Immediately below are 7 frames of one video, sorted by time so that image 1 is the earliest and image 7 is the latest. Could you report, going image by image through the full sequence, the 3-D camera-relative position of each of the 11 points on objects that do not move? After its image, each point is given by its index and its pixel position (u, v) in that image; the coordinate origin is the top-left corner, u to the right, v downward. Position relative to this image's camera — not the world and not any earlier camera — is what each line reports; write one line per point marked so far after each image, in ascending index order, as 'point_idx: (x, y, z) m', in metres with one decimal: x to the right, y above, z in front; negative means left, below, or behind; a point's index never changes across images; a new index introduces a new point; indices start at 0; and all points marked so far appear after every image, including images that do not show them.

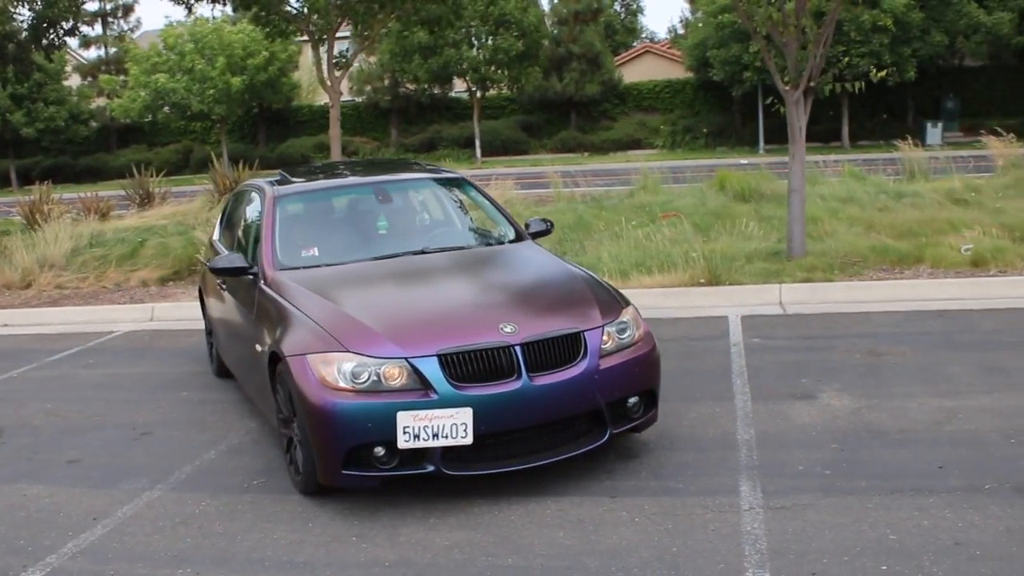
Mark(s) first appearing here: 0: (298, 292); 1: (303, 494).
0: (-1.2, 0.0, +5.2) m
1: (-1.0, -1.0, +4.7) m
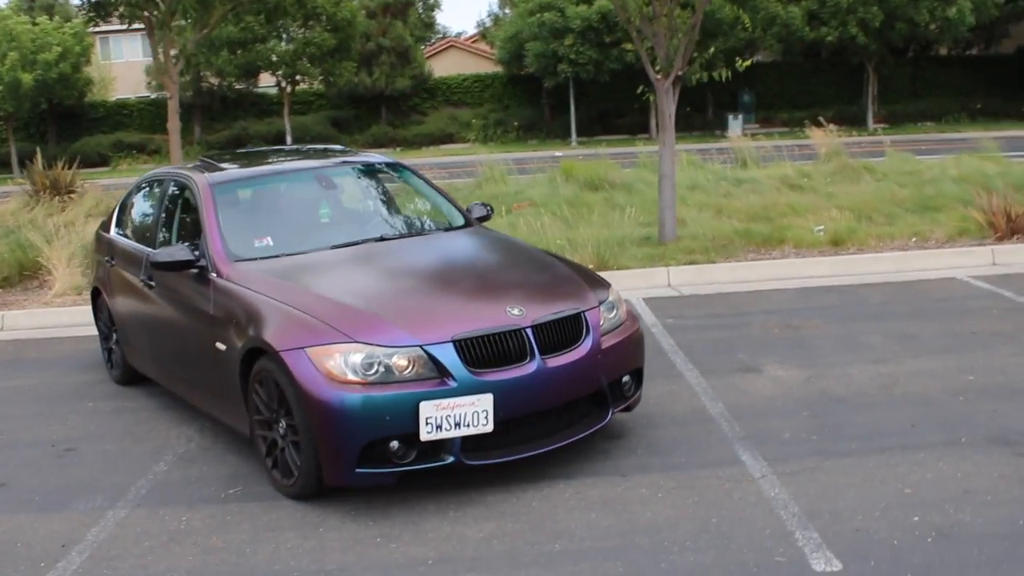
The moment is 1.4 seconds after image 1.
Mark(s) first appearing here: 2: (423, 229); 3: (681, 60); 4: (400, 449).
0: (-1.3, 0.0, +4.9) m
1: (-1.0, -1.0, +4.4) m
2: (-0.5, +0.3, +5.9) m
3: (+2.0, +2.8, +12.1) m
4: (-0.5, -0.7, +4.1) m
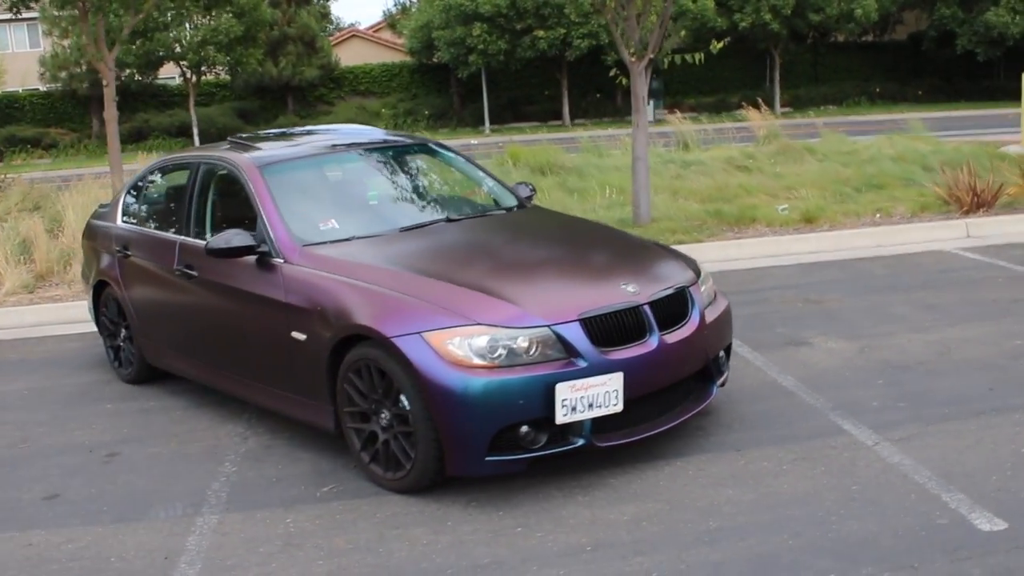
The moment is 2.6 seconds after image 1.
0: (-0.8, +0.1, +4.6) m
1: (-0.4, -0.9, +4.2) m
2: (-0.2, +0.5, +5.7) m
3: (+1.7, +3.1, +12.1) m
4: (+0.1, -0.6, +4.0) m
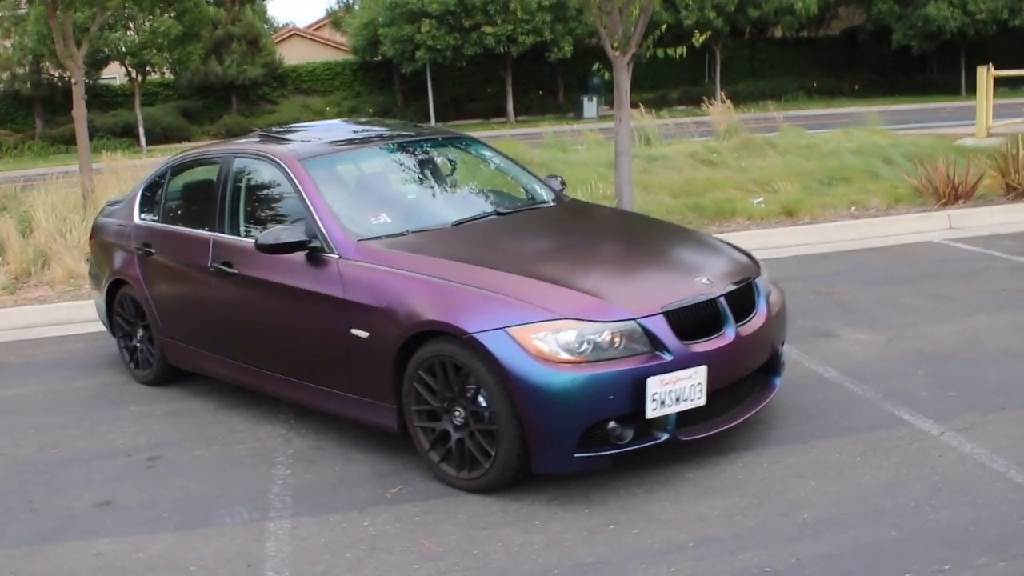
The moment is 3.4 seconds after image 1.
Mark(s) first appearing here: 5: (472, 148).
0: (-0.5, +0.1, +4.5) m
1: (-0.1, -0.9, +4.2) m
2: (+0.1, +0.5, +5.7) m
3: (+1.5, +3.1, +12.2) m
4: (+0.4, -0.6, +3.9) m
5: (-0.2, +0.9, +6.1) m
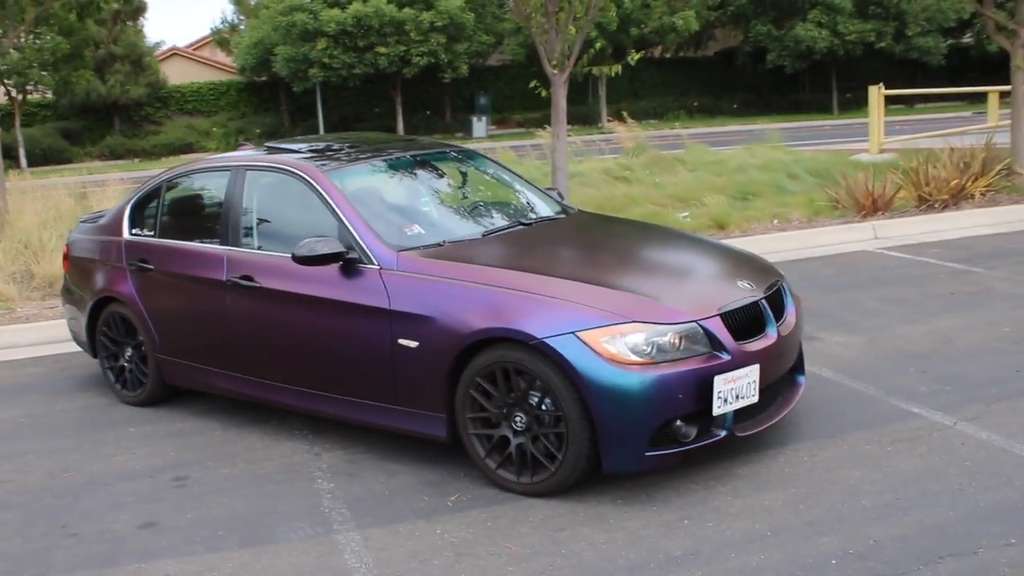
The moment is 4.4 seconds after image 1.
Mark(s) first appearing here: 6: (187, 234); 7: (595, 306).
0: (-0.3, +0.1, +4.6) m
1: (+0.2, -0.9, +4.2) m
2: (+0.1, +0.4, +5.8) m
3: (+0.8, +3.0, +12.4) m
4: (+0.7, -0.6, +4.1) m
5: (-0.2, +0.8, +6.2) m
6: (-2.0, +0.3, +5.9) m
7: (+0.3, -0.1, +4.1) m
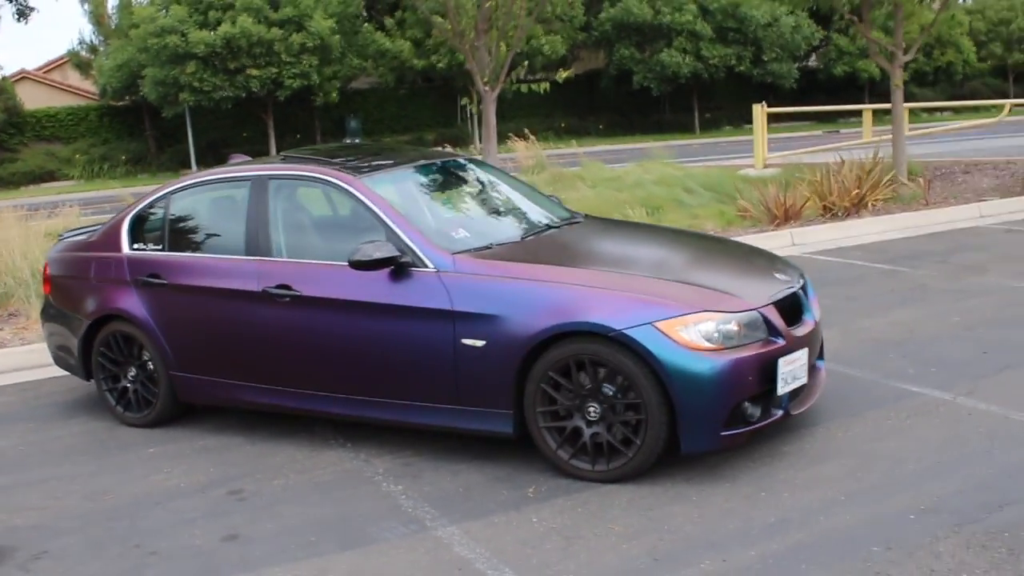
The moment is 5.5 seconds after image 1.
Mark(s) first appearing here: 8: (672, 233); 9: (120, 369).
0: (0.0, +0.1, +4.8) m
1: (+0.5, -0.9, +4.5) m
2: (+0.2, +0.4, +6.0) m
3: (-0.1, +2.8, +12.8) m
4: (+1.1, -0.5, +4.4) m
5: (-0.2, +0.8, +6.4) m
6: (-1.9, +0.2, +5.9) m
7: (+0.7, -0.1, +4.4) m
8: (+0.9, +0.3, +5.8) m
9: (-2.5, -0.5, +6.2) m
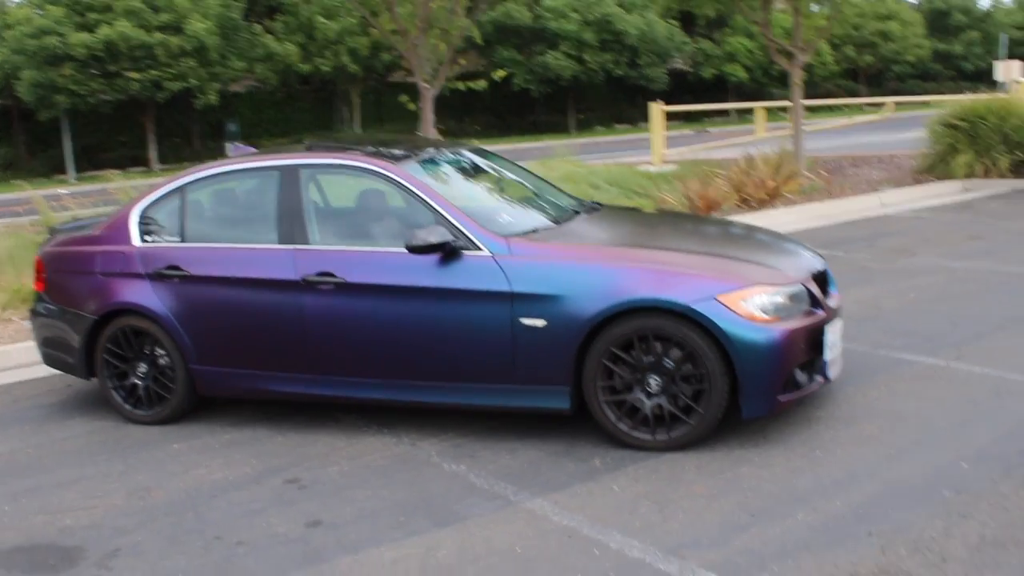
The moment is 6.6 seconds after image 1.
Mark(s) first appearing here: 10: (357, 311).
0: (+0.3, +0.2, +5.0) m
1: (+0.8, -0.8, +4.7) m
2: (+0.3, +0.5, +6.2) m
3: (-0.9, +2.9, +12.9) m
4: (+1.4, -0.4, +4.7) m
5: (-0.2, +0.9, +6.5) m
6: (-1.7, +0.3, +5.8) m
7: (+1.0, +0.1, +4.7) m
8: (+1.0, +0.4, +6.1) m
9: (-2.4, -0.5, +6.1) m
10: (-0.9, -0.1, +5.4) m
